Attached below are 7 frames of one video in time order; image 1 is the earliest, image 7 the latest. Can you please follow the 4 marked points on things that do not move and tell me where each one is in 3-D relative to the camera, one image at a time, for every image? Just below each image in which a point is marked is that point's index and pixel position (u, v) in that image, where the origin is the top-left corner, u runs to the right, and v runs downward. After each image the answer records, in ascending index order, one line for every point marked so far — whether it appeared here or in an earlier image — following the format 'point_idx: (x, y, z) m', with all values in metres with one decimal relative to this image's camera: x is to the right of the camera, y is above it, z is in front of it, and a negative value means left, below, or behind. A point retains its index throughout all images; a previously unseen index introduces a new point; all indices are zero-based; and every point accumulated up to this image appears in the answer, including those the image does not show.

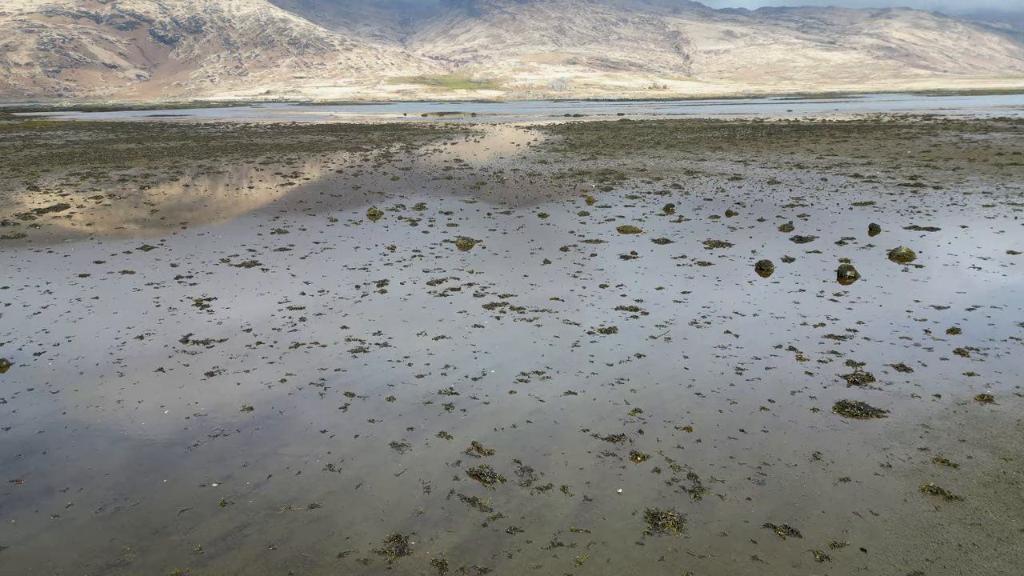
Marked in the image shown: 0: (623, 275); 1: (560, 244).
0: (+2.5, +0.3, +16.0) m
1: (+1.3, +1.2, +19.7) m
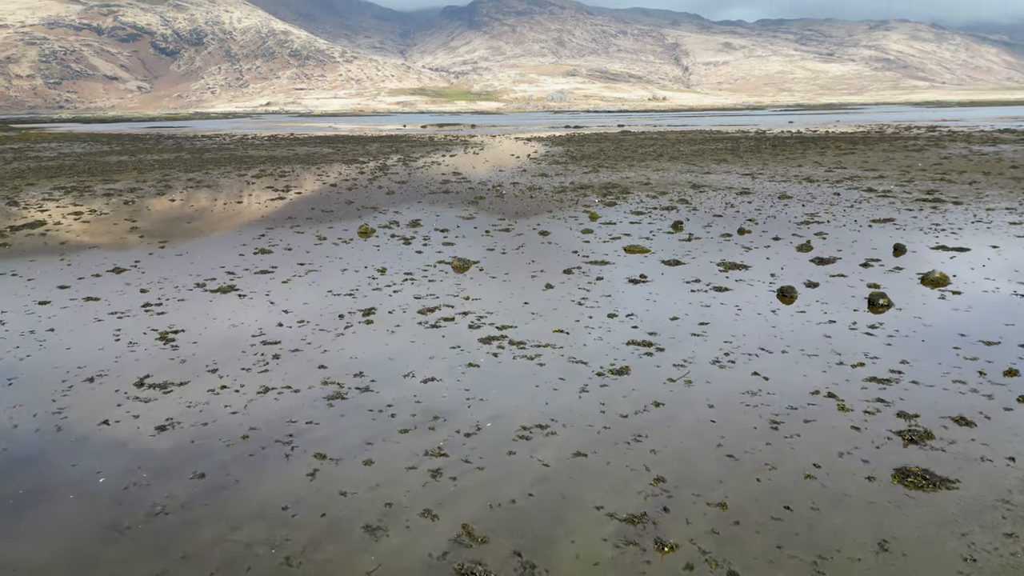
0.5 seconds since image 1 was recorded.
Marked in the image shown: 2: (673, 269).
0: (+2.5, -0.3, +14.6) m
1: (+1.3, +0.6, +18.3) m
2: (+4.0, +0.4, +17.5) m
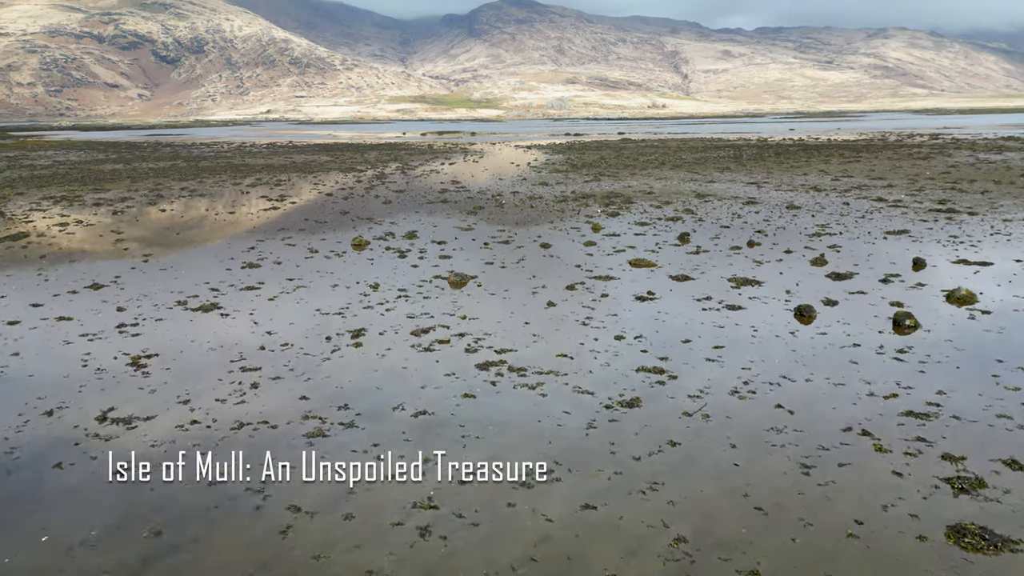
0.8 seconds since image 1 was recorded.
0: (+2.5, -0.7, +13.6) m
1: (+1.3, +0.2, +17.4) m
2: (+4.0, 0.0, +16.6) m
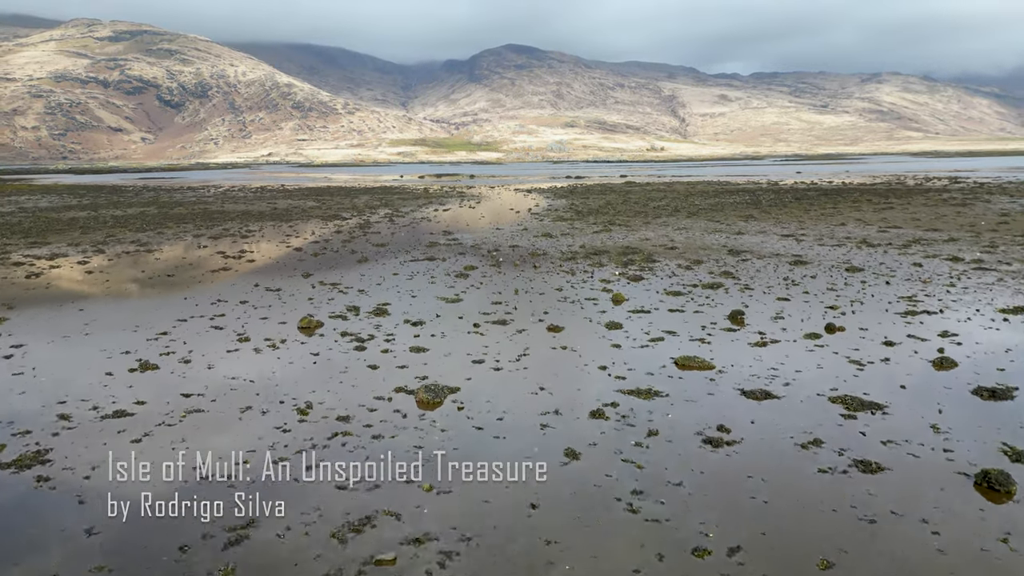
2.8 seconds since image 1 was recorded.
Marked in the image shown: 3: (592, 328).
0: (+2.4, -2.5, +8.0) m
1: (+1.3, -1.9, +11.8) m
2: (+3.9, -1.9, +11.0) m
3: (+1.9, -1.0, +16.9) m
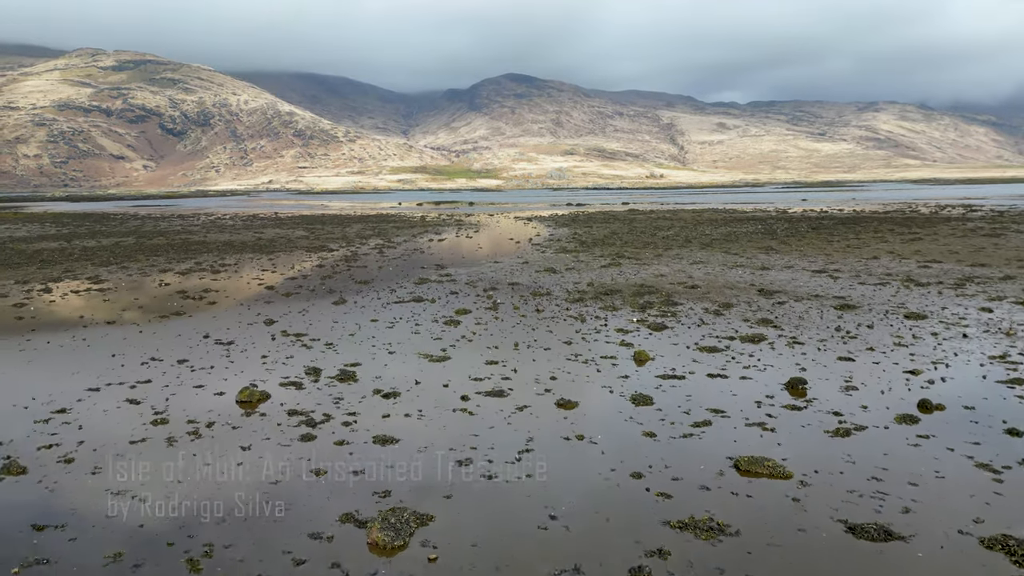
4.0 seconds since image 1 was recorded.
0: (+2.4, -3.3, +4.1) m
1: (+1.3, -2.8, +7.9) m
2: (+3.9, -2.9, +7.1) m
3: (+1.9, -2.1, +13.1) m
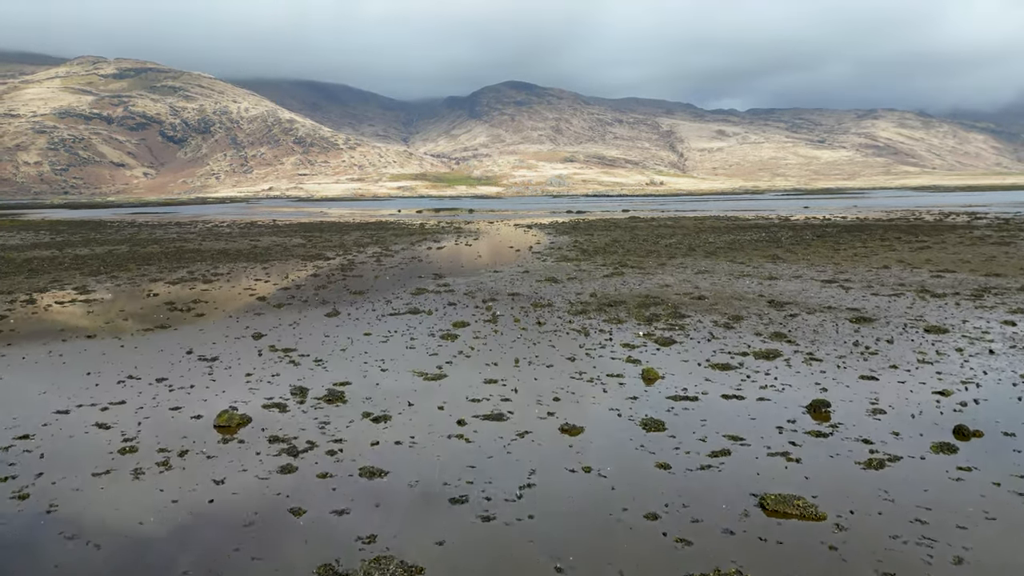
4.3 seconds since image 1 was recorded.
0: (+2.4, -3.5, +3.1) m
1: (+1.3, -3.1, +6.9) m
2: (+3.9, -3.1, +6.1) m
3: (+1.9, -2.4, +12.0) m
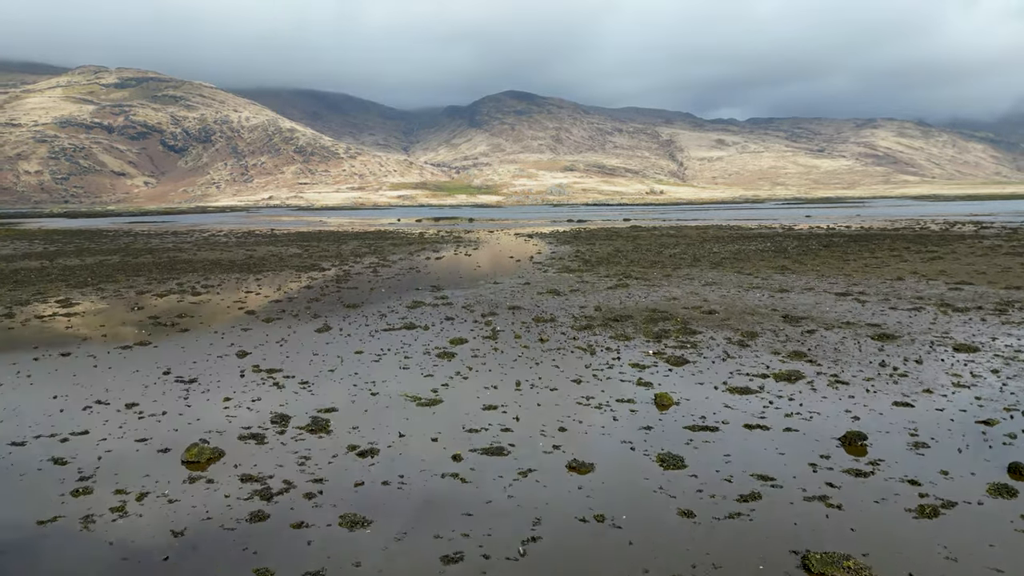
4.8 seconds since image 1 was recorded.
0: (+2.4, -3.7, +1.8) m
1: (+1.3, -3.3, +5.6) m
2: (+3.9, -3.3, +4.8) m
3: (+1.9, -2.7, +10.8) m
